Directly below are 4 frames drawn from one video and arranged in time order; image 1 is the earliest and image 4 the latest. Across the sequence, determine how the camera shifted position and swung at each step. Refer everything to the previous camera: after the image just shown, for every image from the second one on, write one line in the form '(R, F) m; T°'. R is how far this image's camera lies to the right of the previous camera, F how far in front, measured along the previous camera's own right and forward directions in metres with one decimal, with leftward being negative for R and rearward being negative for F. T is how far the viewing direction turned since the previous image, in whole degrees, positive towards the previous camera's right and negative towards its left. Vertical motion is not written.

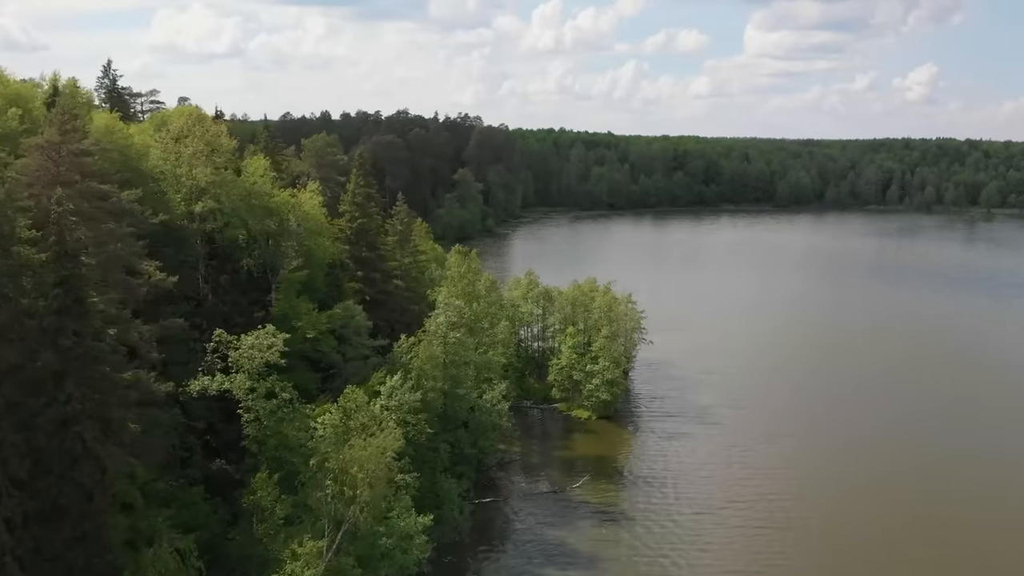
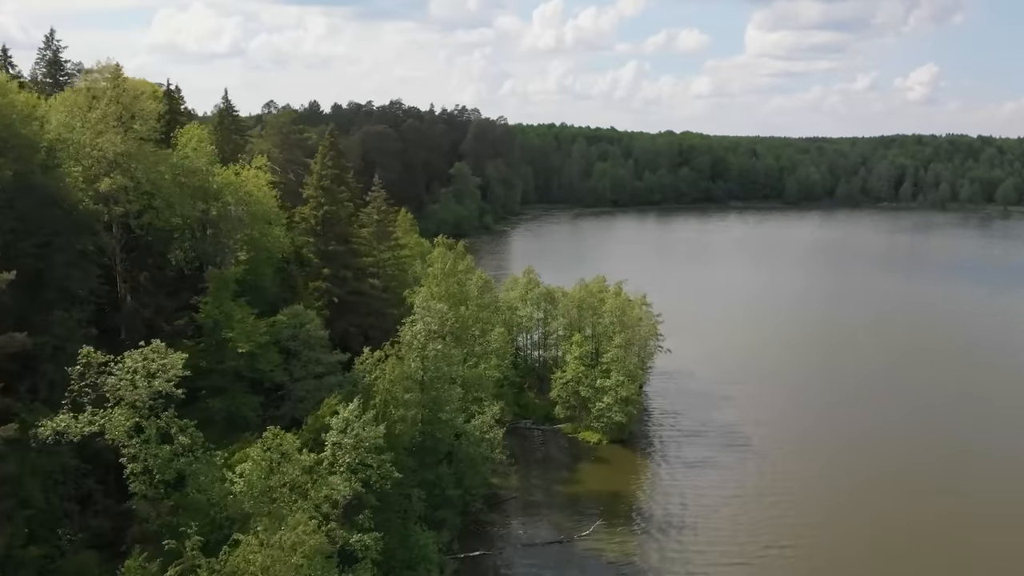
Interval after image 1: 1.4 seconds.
(+0.2, +8.8) m; 0°
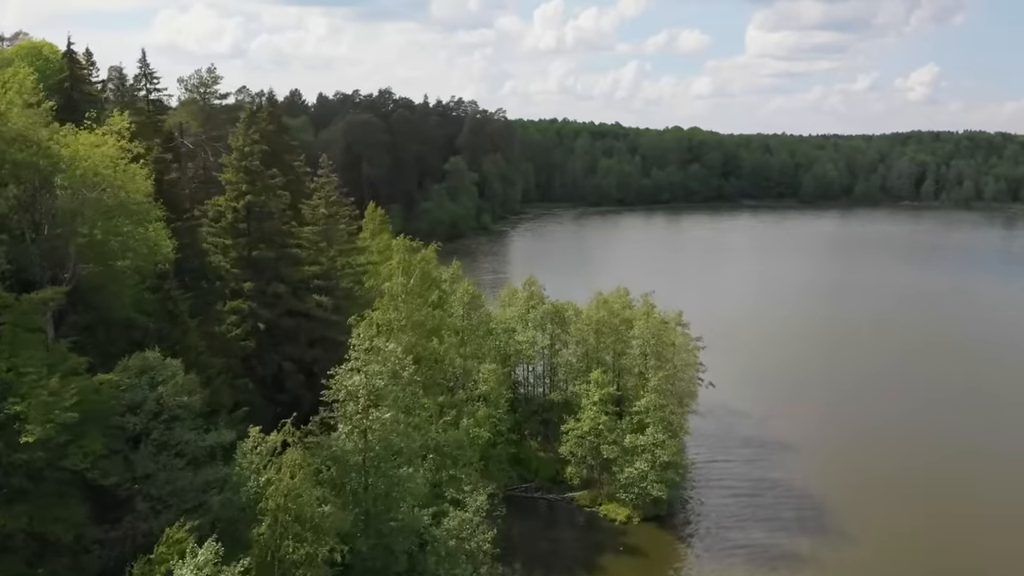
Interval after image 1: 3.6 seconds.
(+0.2, +12.8) m; 0°
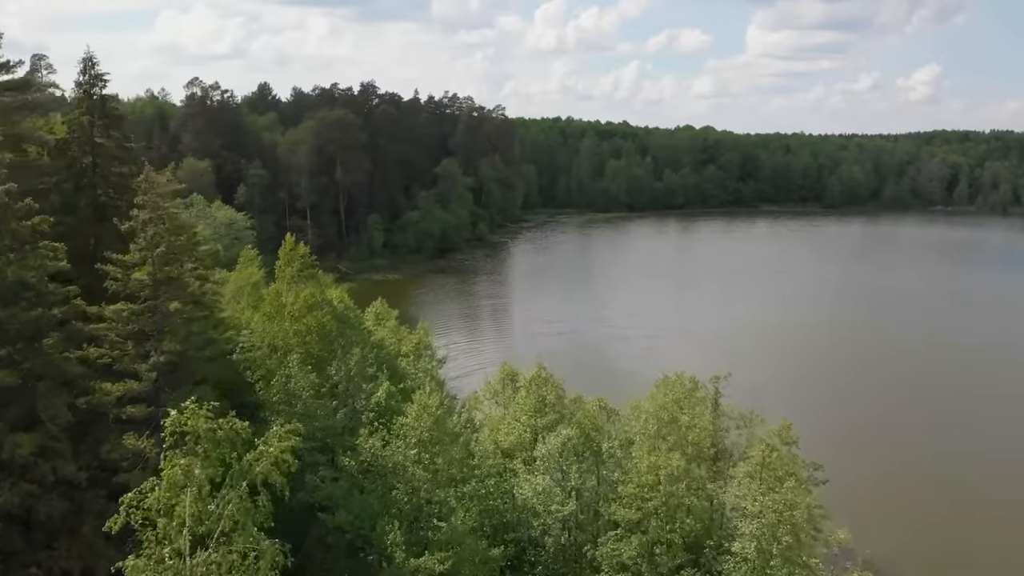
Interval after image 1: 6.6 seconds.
(+0.1, +17.2) m; 0°
